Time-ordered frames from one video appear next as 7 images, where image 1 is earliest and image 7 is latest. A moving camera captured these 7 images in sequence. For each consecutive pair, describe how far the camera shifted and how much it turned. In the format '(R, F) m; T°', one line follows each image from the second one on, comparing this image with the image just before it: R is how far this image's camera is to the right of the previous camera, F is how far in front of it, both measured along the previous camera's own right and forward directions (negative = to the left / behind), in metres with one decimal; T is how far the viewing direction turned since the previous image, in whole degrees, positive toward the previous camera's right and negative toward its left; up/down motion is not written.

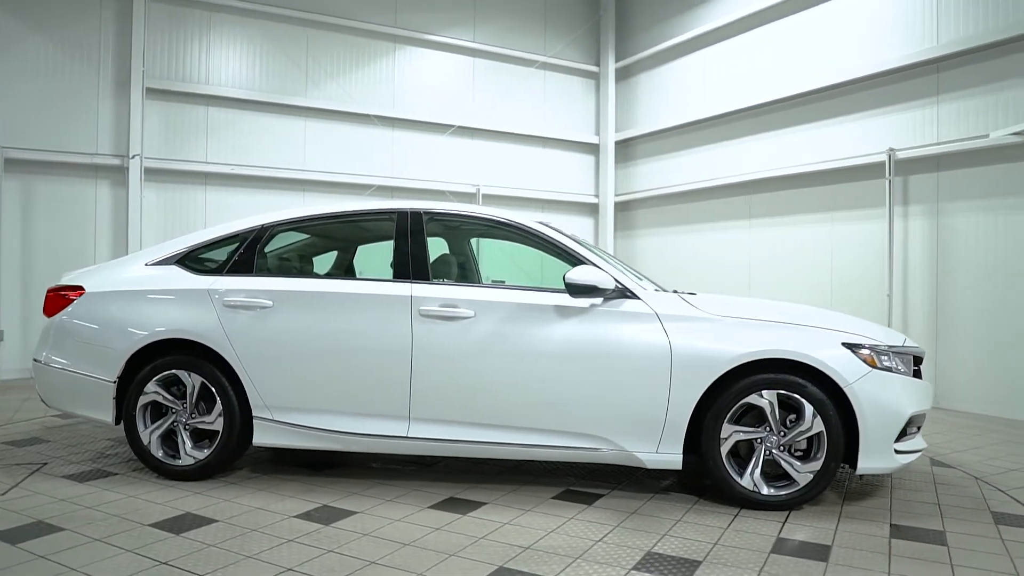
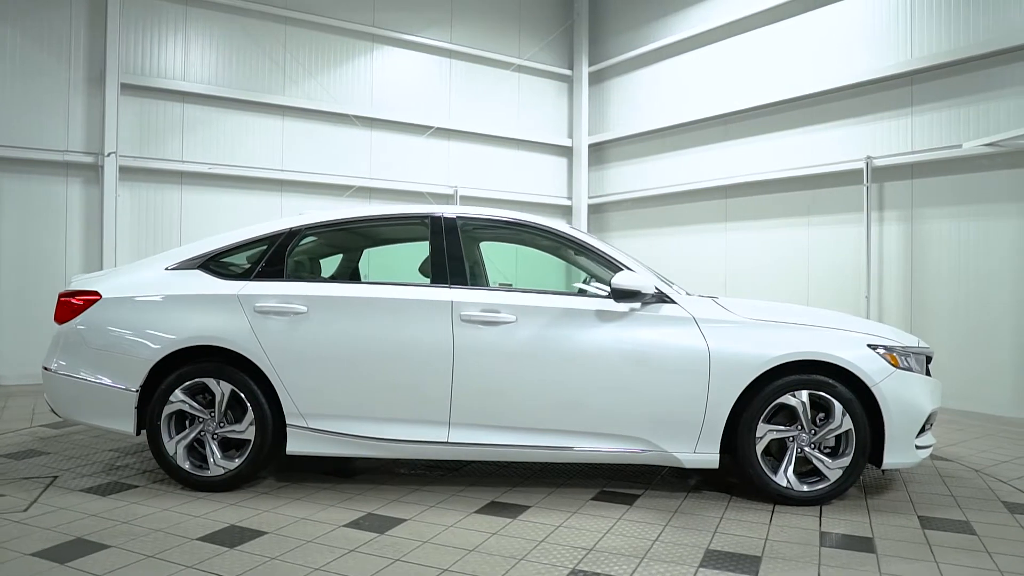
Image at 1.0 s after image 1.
(-0.5, 0.0) m; +5°
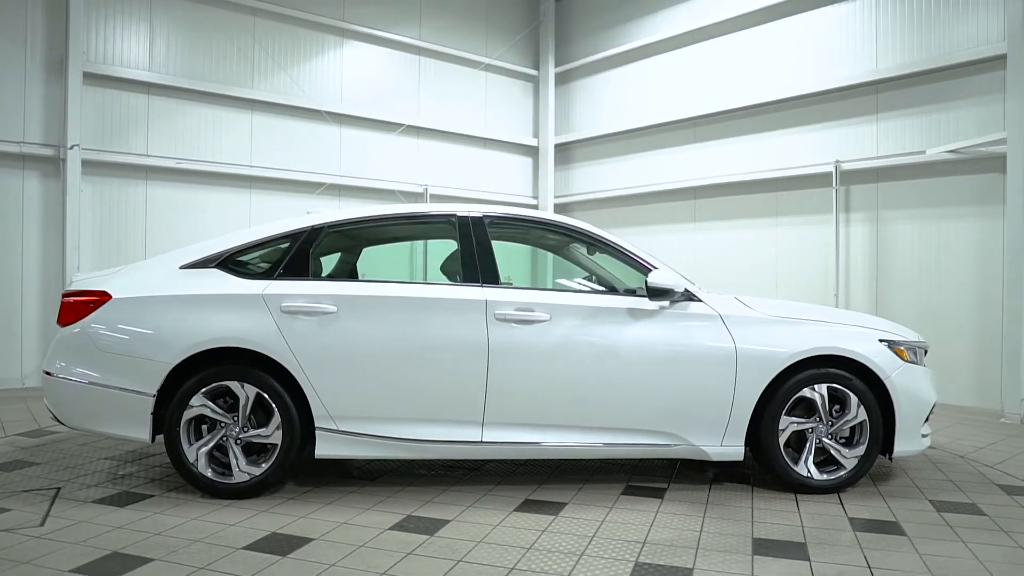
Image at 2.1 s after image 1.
(-0.5, 0.0) m; +5°
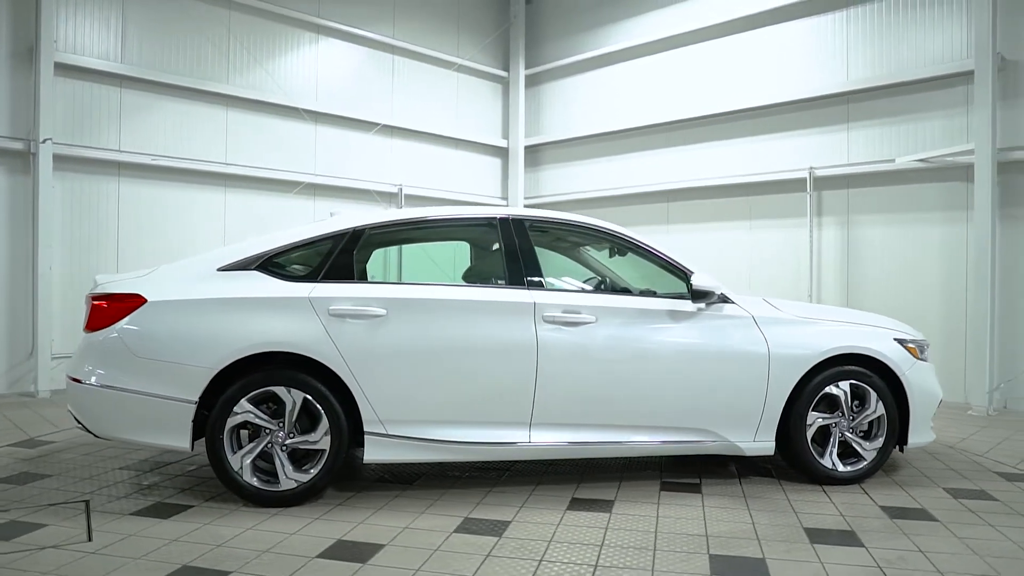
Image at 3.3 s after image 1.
(-0.6, 0.0) m; +5°
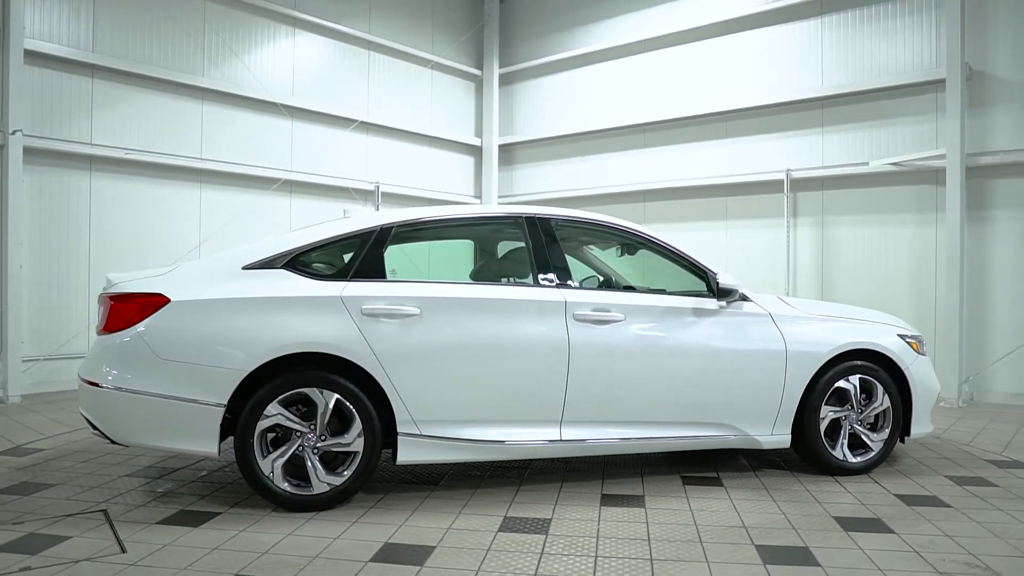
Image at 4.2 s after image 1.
(-0.4, 0.0) m; +4°
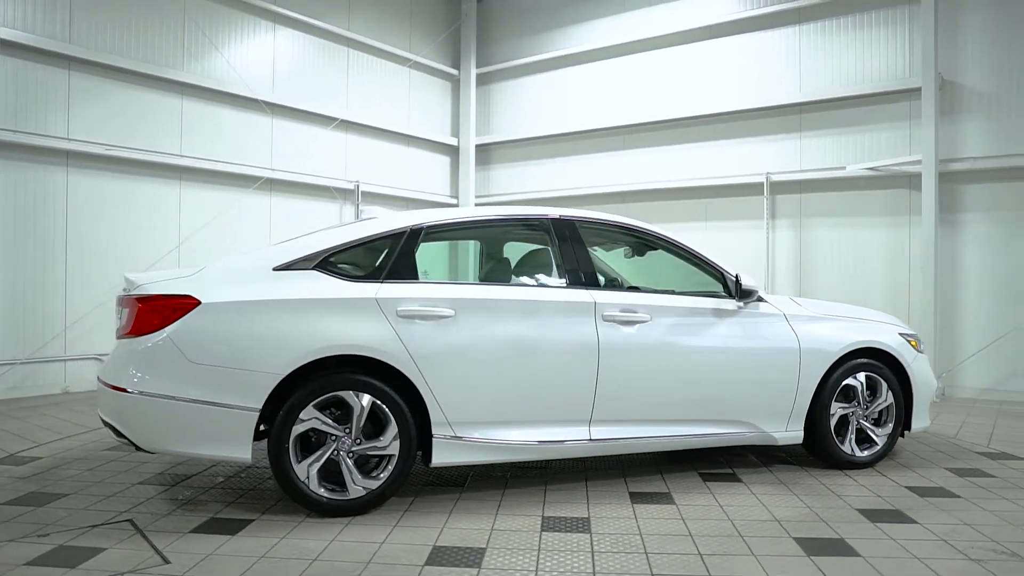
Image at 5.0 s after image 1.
(-0.4, 0.0) m; +4°
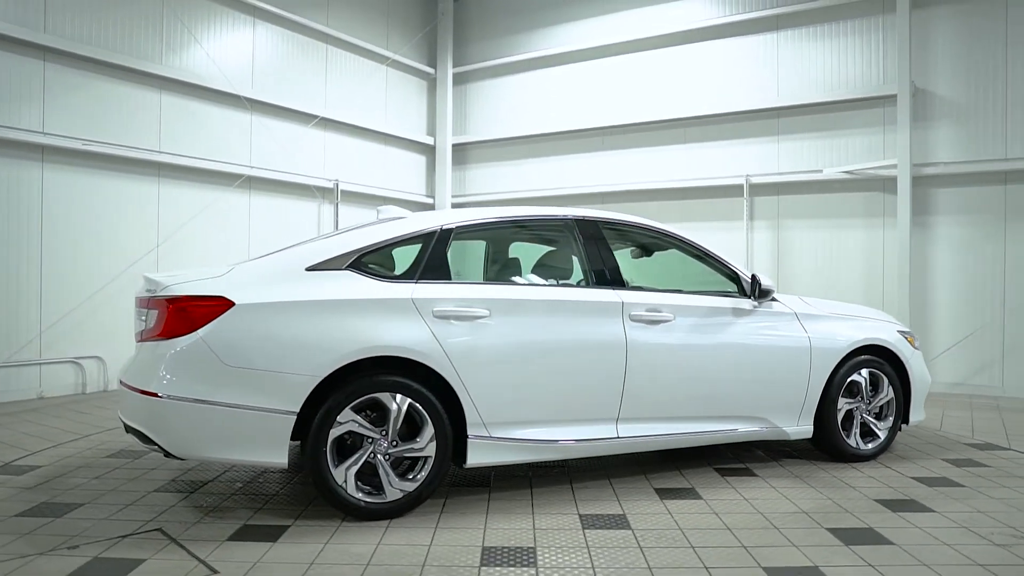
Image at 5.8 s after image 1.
(-0.4, 0.0) m; +4°
